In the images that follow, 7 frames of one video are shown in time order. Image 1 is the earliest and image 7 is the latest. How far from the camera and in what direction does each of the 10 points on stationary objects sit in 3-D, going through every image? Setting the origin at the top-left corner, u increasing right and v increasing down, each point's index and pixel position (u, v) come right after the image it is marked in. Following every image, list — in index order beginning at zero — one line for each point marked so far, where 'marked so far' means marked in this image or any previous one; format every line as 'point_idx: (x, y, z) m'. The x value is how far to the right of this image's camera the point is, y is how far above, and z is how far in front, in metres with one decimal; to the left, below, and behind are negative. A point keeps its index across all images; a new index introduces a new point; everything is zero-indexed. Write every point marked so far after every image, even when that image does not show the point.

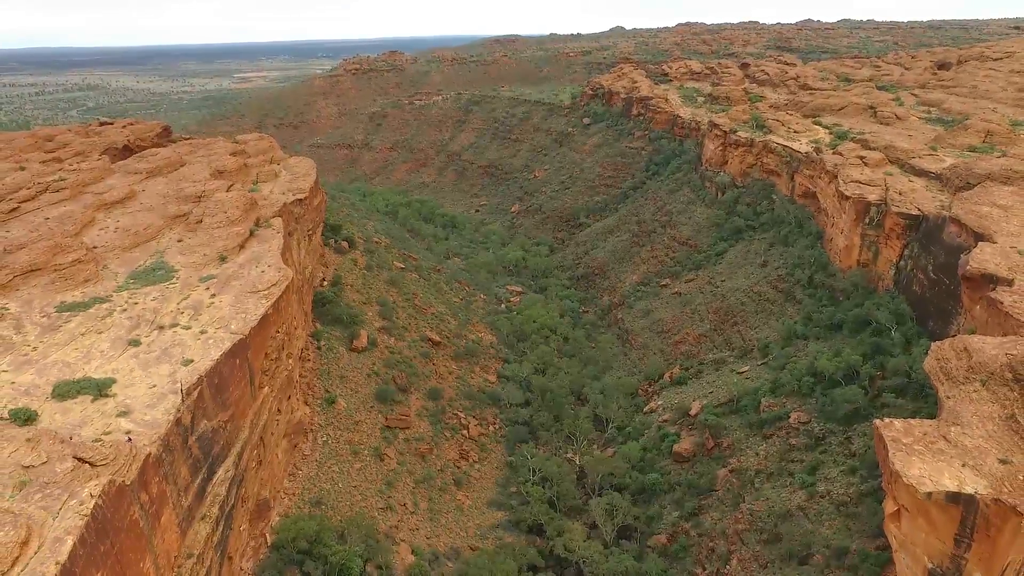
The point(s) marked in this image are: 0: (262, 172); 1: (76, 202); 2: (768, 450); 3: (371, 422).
0: (-6.4, +3.0, +16.0) m
1: (-8.9, +1.8, +12.6) m
2: (+4.6, -2.9, +11.2) m
3: (-2.8, -2.6, +12.3) m
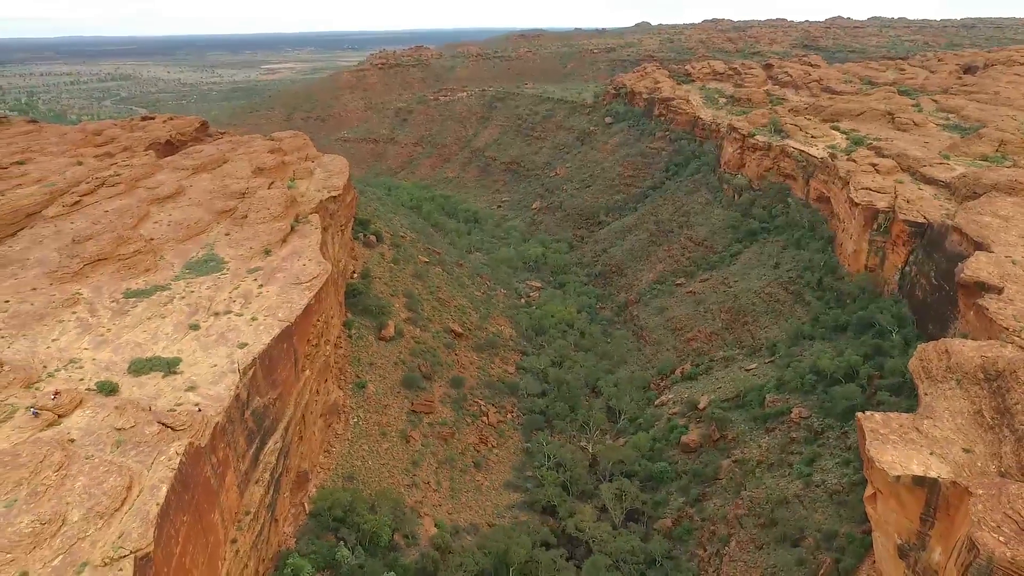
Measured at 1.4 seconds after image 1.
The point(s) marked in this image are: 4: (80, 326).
0: (-5.8, +3.3, +17.0) m
1: (-8.4, +2.0, +13.7) m
2: (+4.9, -3.0, +11.9) m
3: (-2.4, -2.5, +13.2) m
4: (-6.1, -0.5, +8.8) m
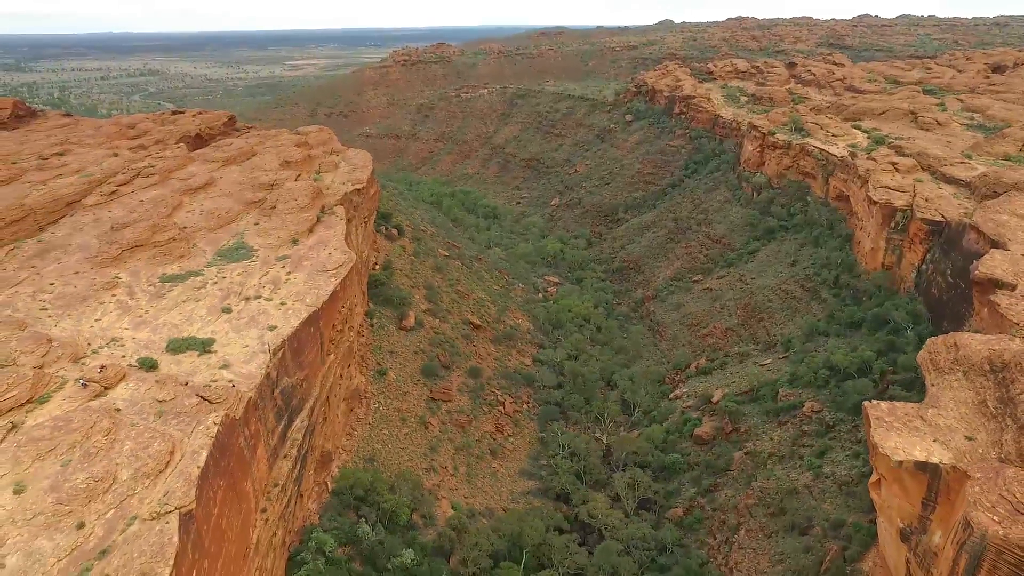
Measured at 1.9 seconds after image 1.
0: (-5.3, +3.5, +17.5) m
1: (-8.0, +2.3, +14.3) m
2: (+5.2, -2.9, +12.0) m
3: (-2.1, -2.3, +13.6) m
4: (-5.9, -0.3, +9.3) m
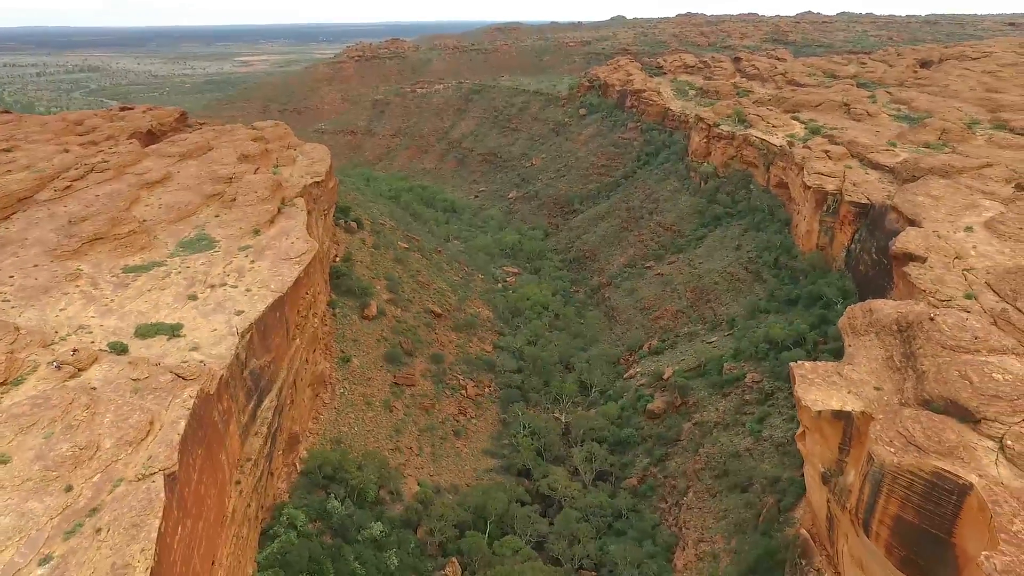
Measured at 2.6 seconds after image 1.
0: (-6.5, +3.7, +17.6) m
1: (-9.0, +2.5, +14.3) m
2: (+4.5, -2.4, +12.9) m
3: (-3.0, -2.0, +14.0) m
4: (-6.5, -0.1, +9.4) m
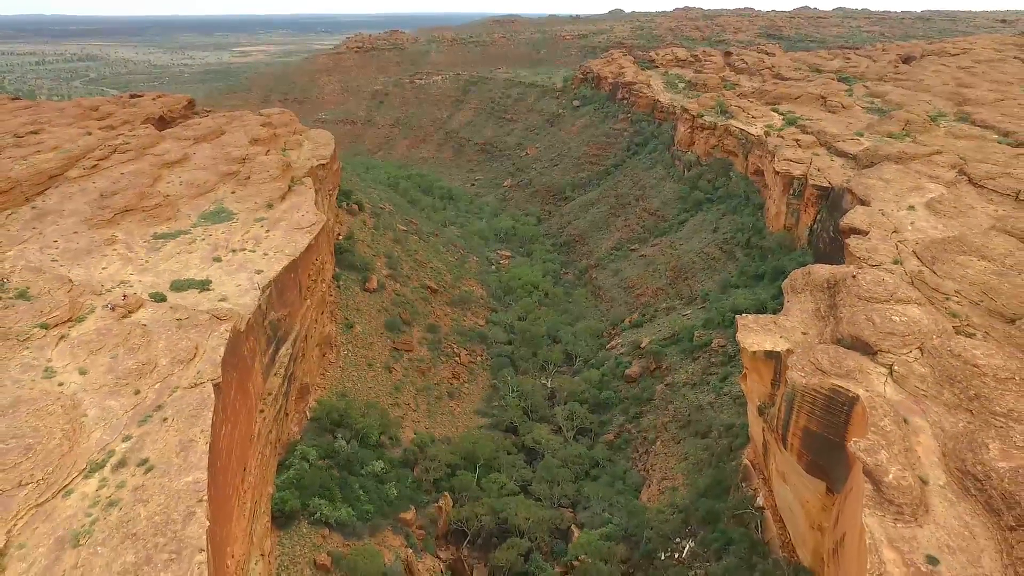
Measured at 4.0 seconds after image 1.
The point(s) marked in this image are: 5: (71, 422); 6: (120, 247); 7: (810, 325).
0: (-6.8, +4.5, +18.9) m
1: (-9.2, +3.2, +15.5) m
2: (+4.2, -1.8, +14.3) m
3: (-3.2, -1.4, +15.3) m
4: (-6.7, +0.5, +10.7) m
5: (-4.3, -1.3, +6.0) m
6: (-7.1, +0.7, +11.2) m
7: (+4.2, -0.6, +8.8) m
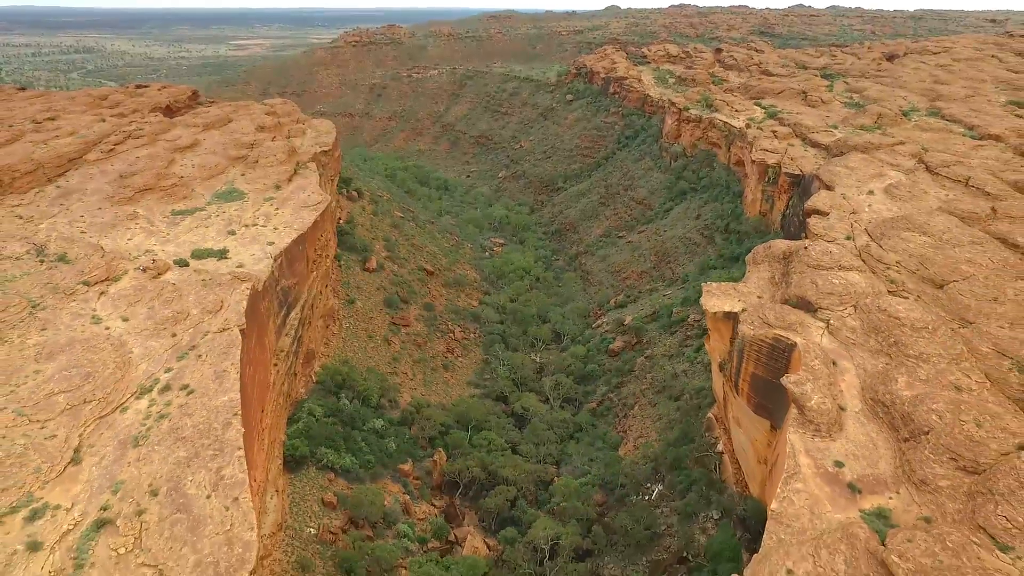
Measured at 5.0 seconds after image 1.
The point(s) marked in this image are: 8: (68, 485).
0: (-7.0, +5.1, +19.9) m
1: (-9.5, +3.8, +16.5) m
2: (+4.0, -1.3, +15.4) m
3: (-3.5, -0.8, +16.4) m
4: (-6.9, +1.1, +11.7) m
5: (-4.5, -0.8, +7.0) m
6: (-7.3, +1.3, +12.2) m
7: (+4.0, -0.1, +9.9) m
8: (-3.9, -1.7, +5.4) m
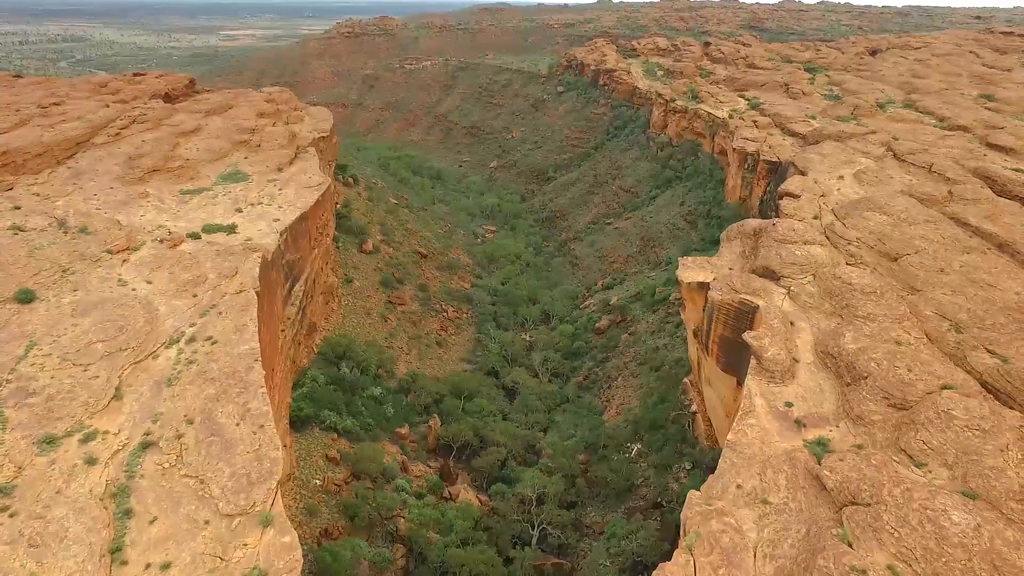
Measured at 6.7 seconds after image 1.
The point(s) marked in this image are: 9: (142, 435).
0: (-7.3, +5.7, +20.5) m
1: (-9.7, +4.4, +17.1) m
2: (+3.7, -0.8, +16.2) m
3: (-3.7, -0.2, +17.1) m
4: (-7.1, +1.6, +12.4) m
5: (-4.6, -0.3, +7.8) m
6: (-7.4, +1.8, +12.9) m
7: (+3.8, +0.4, +10.7) m
8: (-4.0, -1.3, +6.2) m
9: (-3.6, -1.4, +6.0) m
